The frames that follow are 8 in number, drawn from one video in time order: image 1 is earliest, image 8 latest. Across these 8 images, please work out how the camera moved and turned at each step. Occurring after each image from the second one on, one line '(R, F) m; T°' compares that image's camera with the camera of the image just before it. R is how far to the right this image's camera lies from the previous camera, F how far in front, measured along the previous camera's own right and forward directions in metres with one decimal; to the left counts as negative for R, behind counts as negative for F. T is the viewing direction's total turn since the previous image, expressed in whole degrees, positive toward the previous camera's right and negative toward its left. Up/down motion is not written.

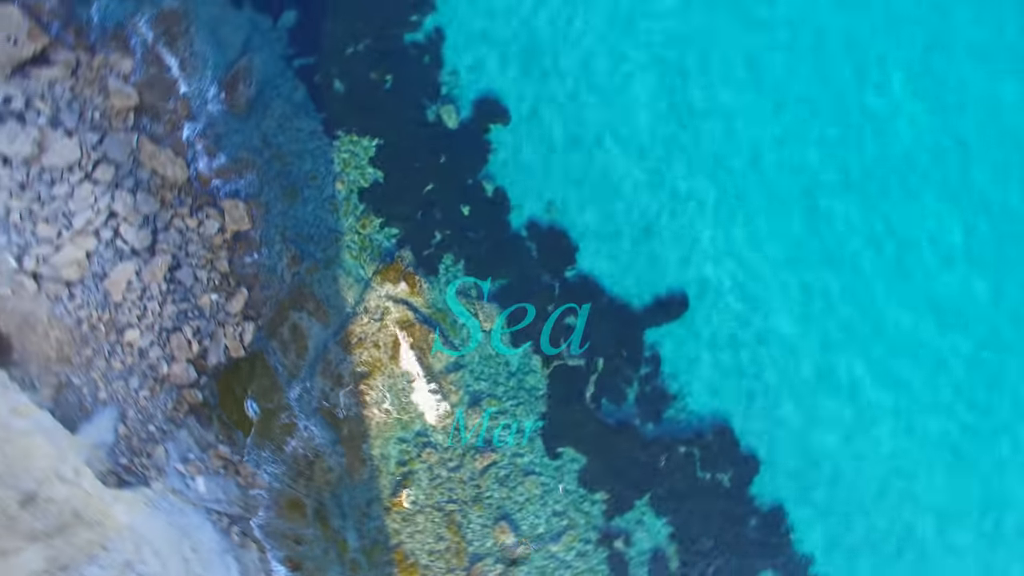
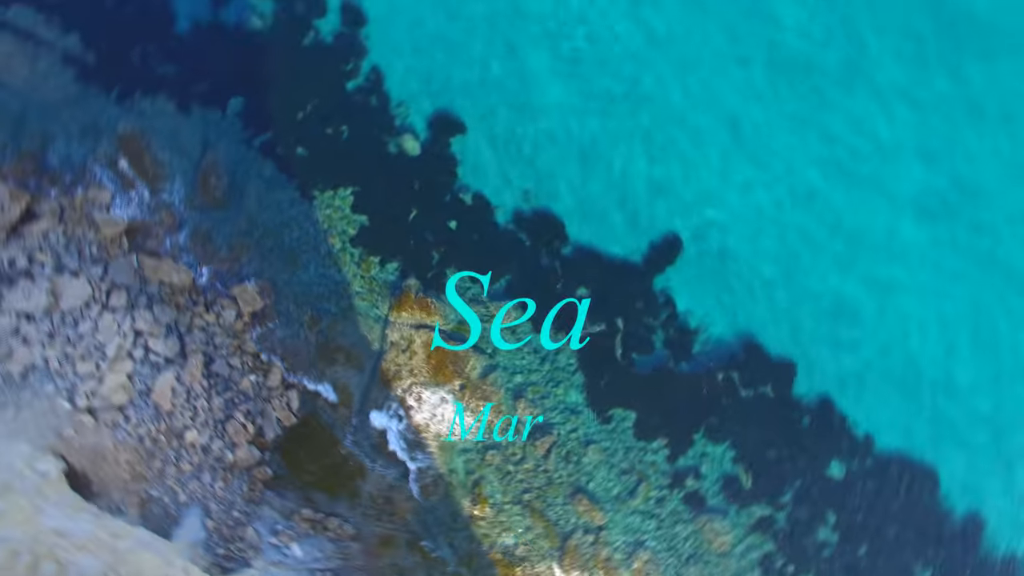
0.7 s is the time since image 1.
(0.0, -0.4) m; 0°
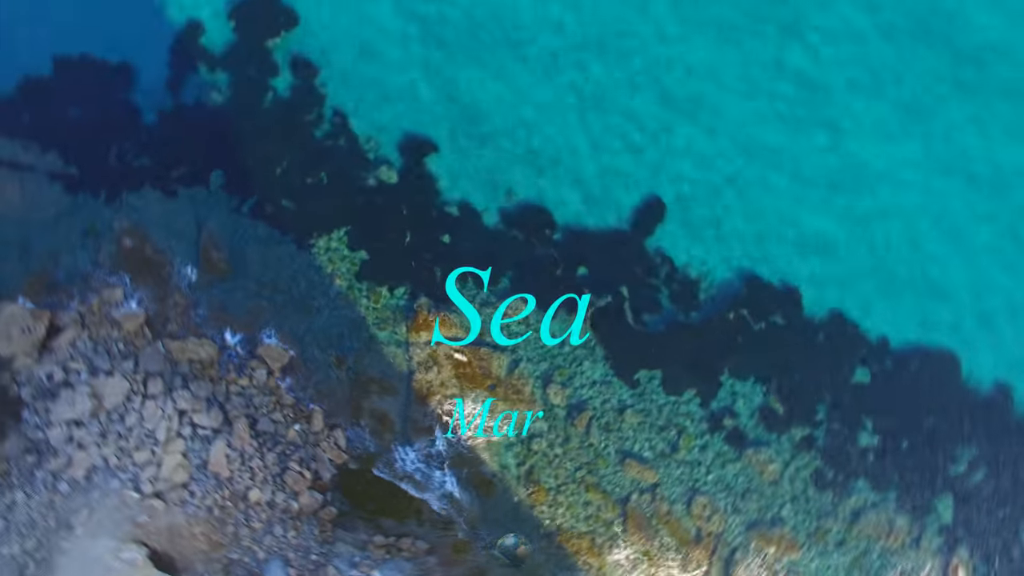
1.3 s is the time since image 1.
(0.0, -0.3) m; 0°
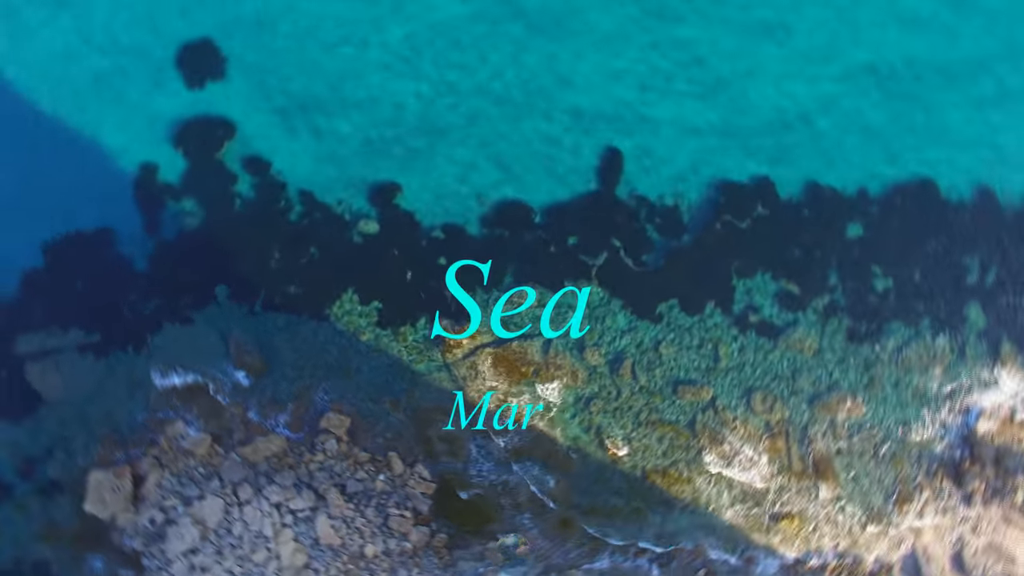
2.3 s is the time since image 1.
(0.0, -0.5) m; -1°
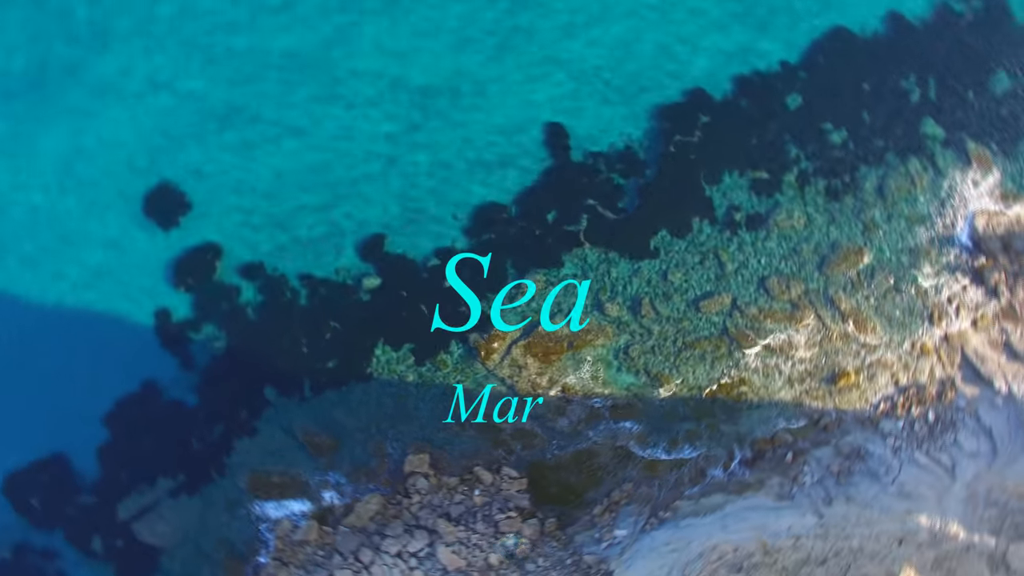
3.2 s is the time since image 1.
(0.0, -0.5) m; -1°
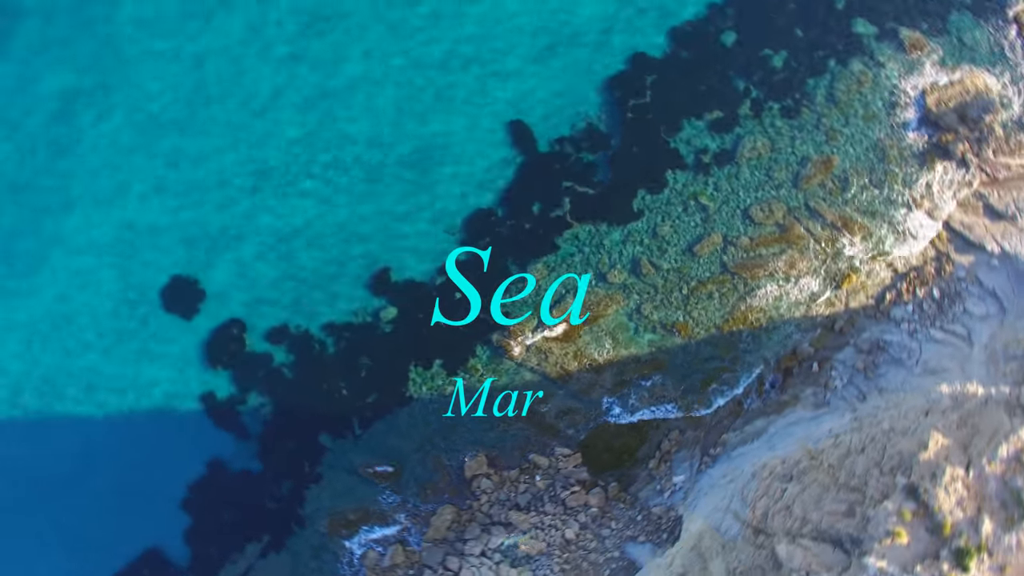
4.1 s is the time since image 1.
(0.0, -0.5) m; -1°
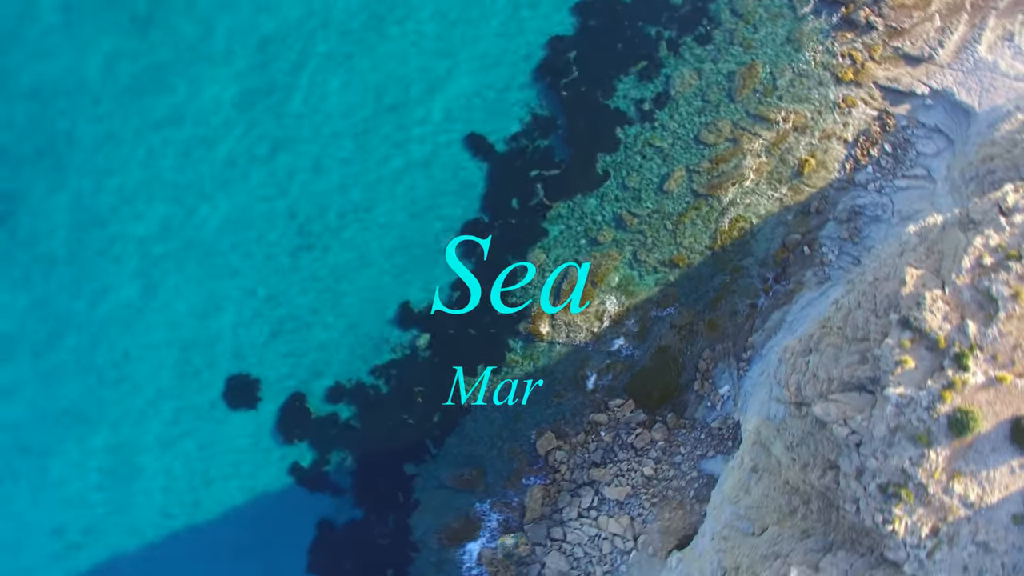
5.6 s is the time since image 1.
(0.0, -0.9) m; -1°
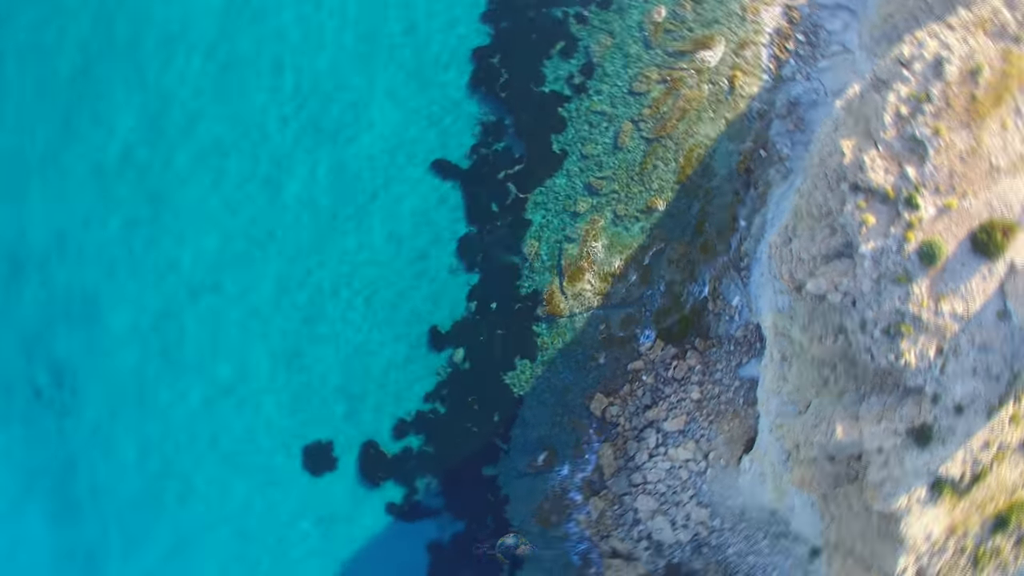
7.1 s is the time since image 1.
(0.0, -0.8) m; -1°
